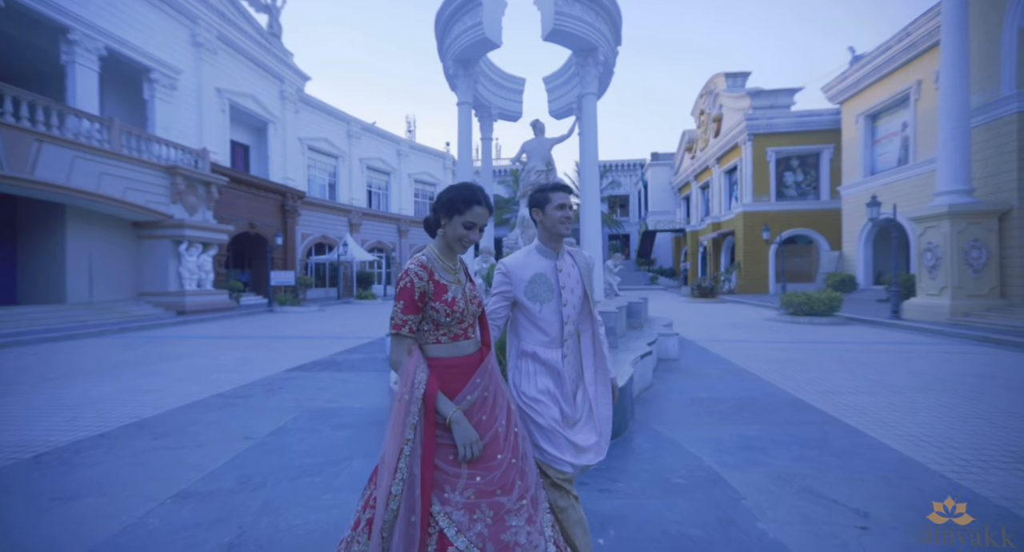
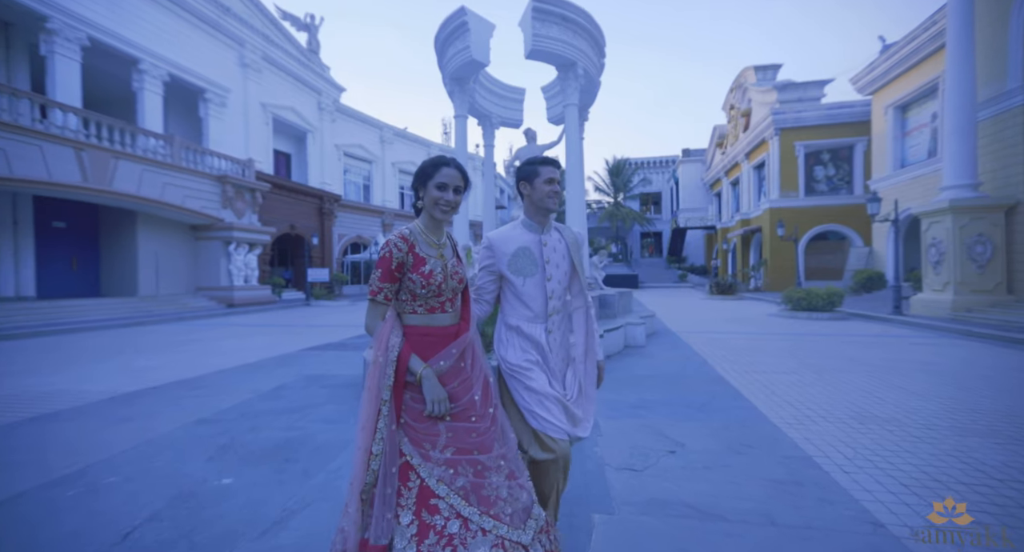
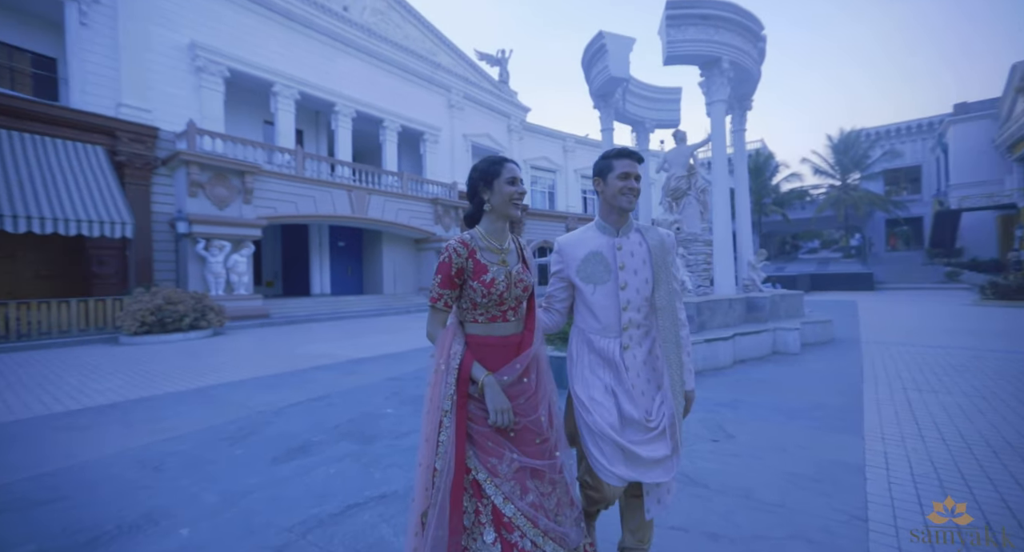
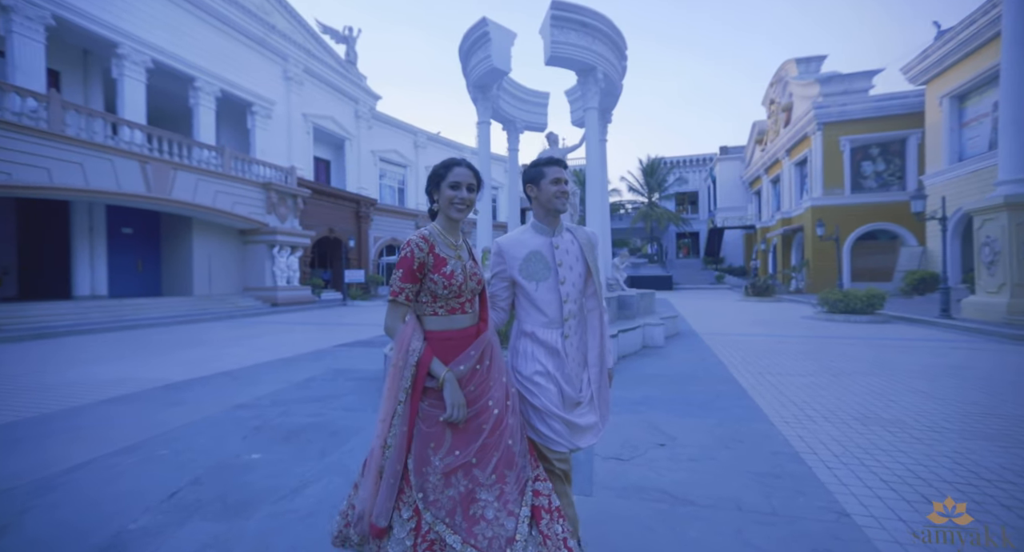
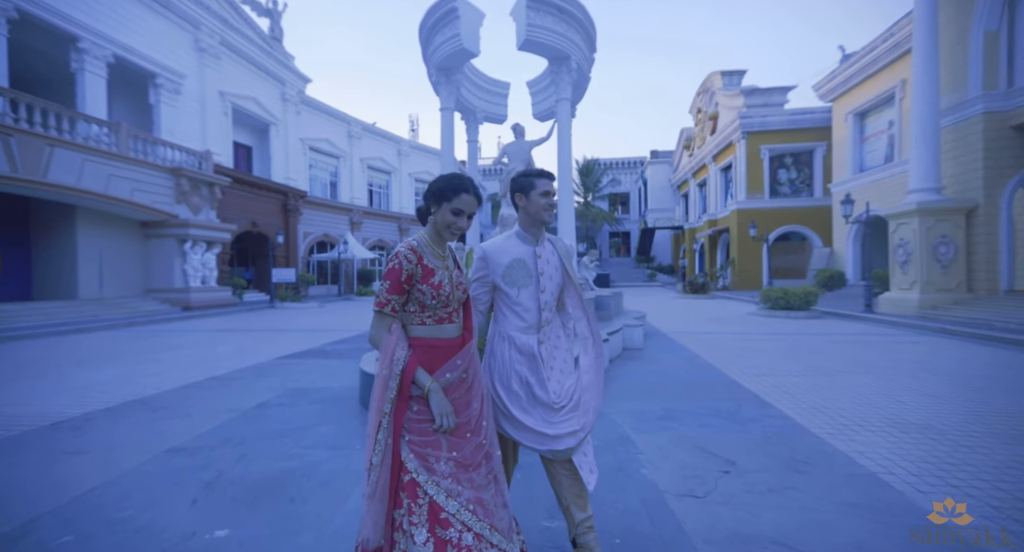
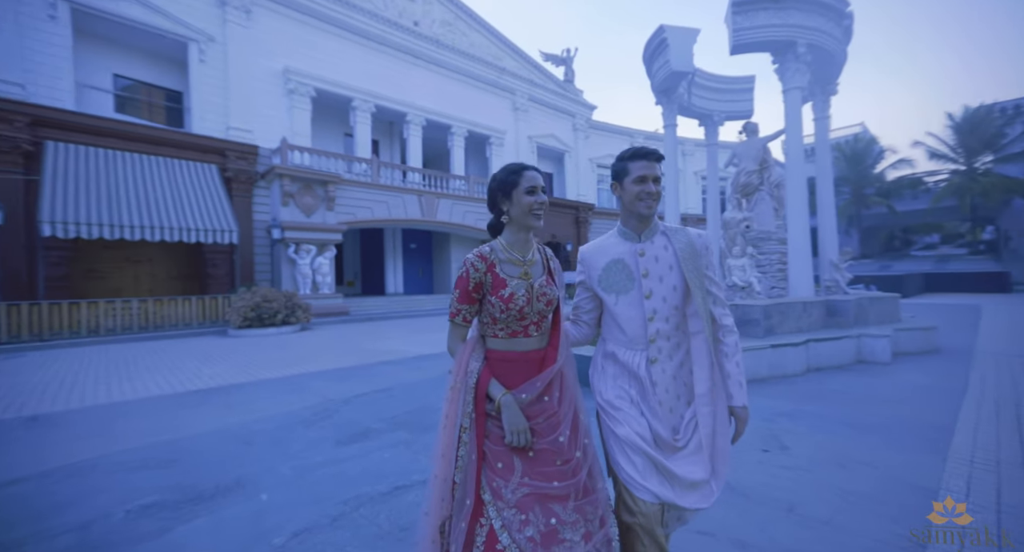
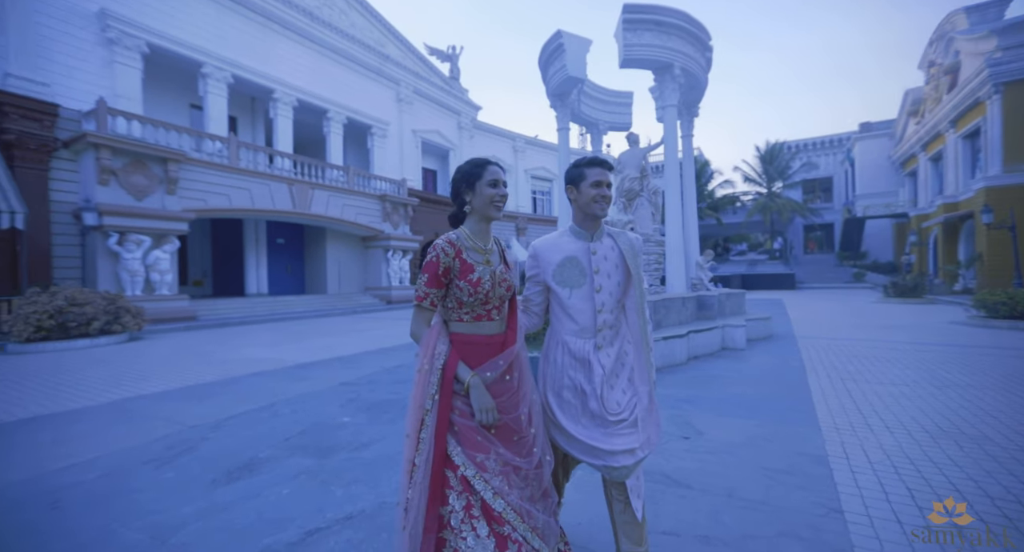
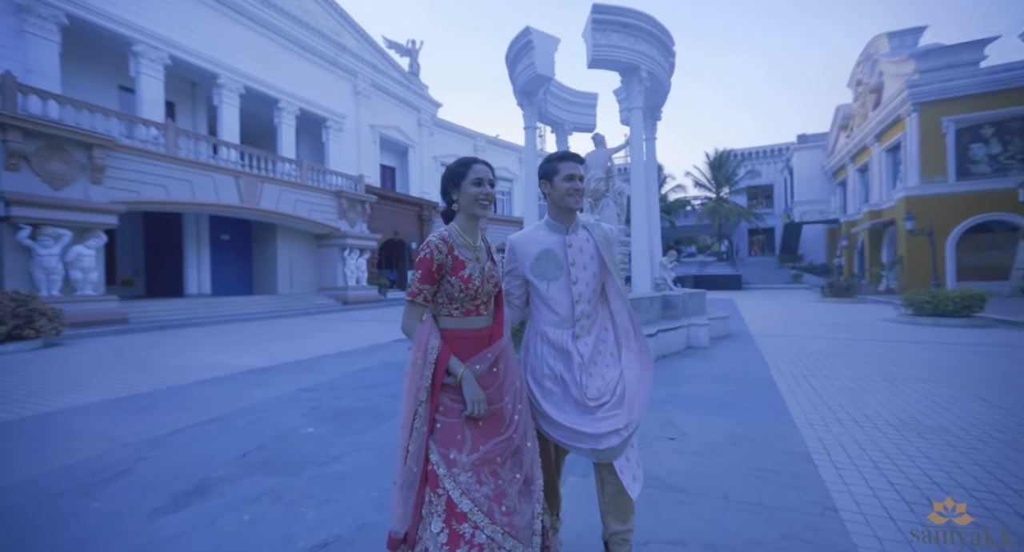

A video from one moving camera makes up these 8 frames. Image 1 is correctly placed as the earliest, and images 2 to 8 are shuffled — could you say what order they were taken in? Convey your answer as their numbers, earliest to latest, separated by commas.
5, 2, 4, 8, 7, 3, 6
